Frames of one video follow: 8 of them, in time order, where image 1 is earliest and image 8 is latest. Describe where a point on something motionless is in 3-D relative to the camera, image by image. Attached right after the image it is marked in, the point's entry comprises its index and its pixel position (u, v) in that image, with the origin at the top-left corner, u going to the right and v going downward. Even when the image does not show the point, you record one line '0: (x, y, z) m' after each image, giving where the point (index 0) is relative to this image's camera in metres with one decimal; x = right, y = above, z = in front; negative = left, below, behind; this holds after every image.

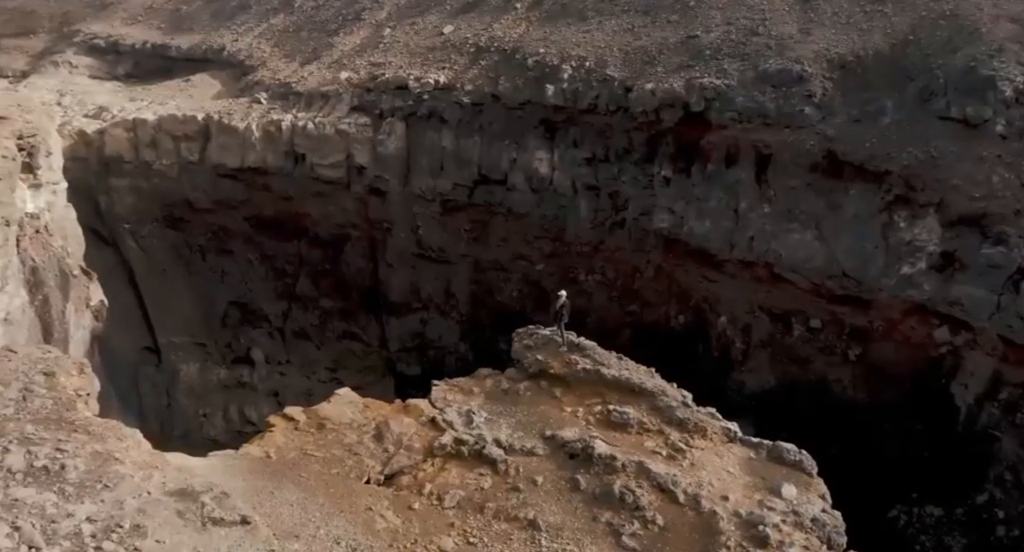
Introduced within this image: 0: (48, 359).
0: (-2.0, -0.3, +3.1) m
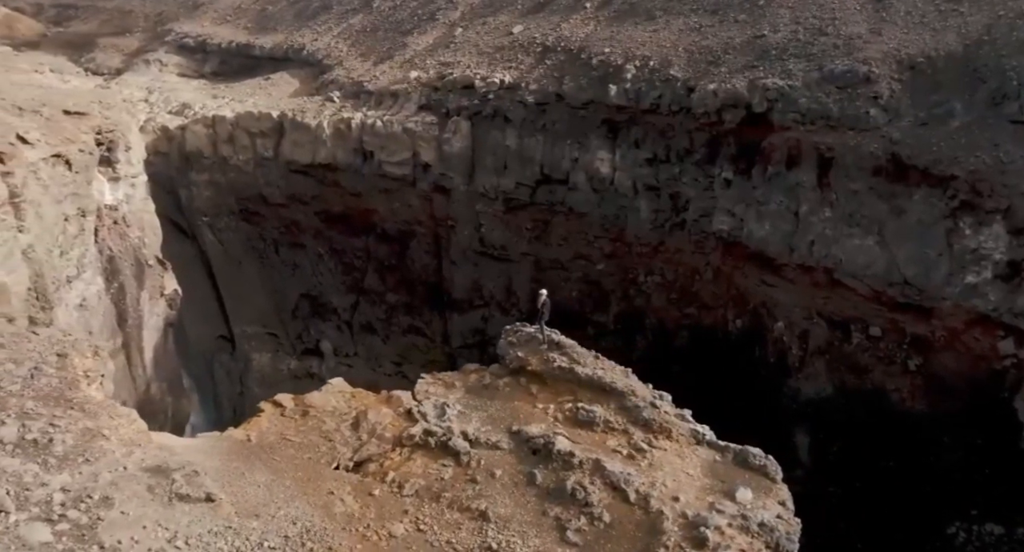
0: (-2.0, -0.3, +3.4) m
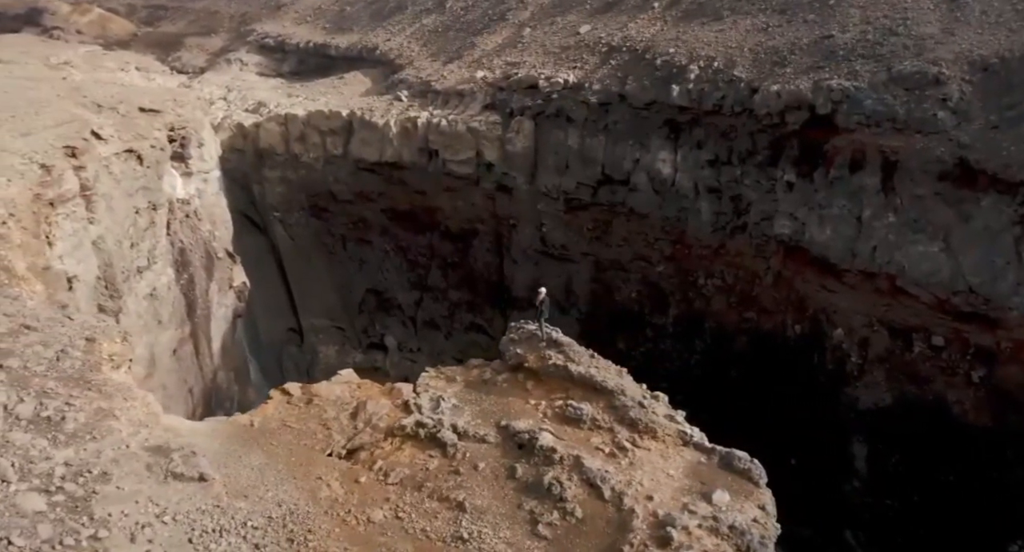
0: (-2.0, -0.2, +3.5) m
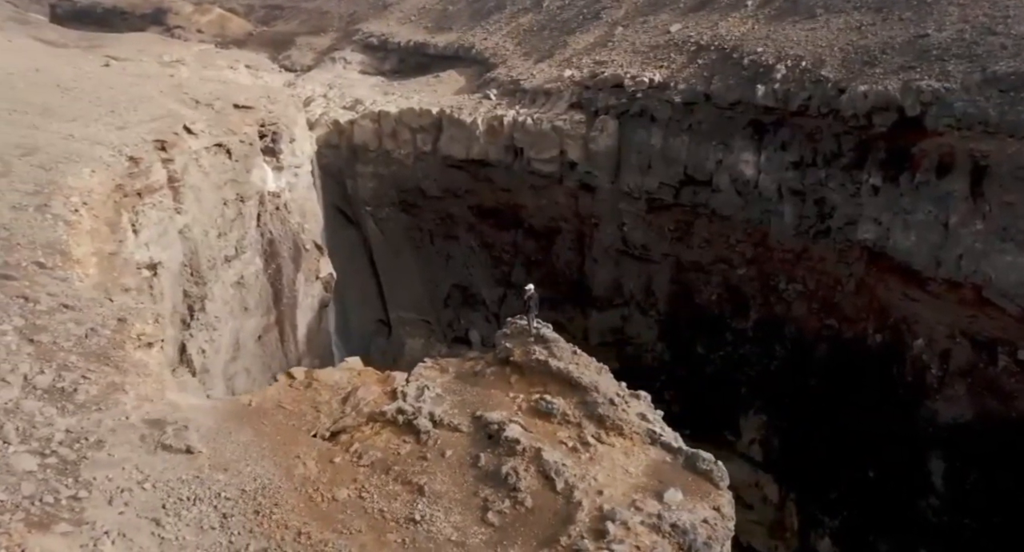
0: (-2.0, -0.2, +3.8) m
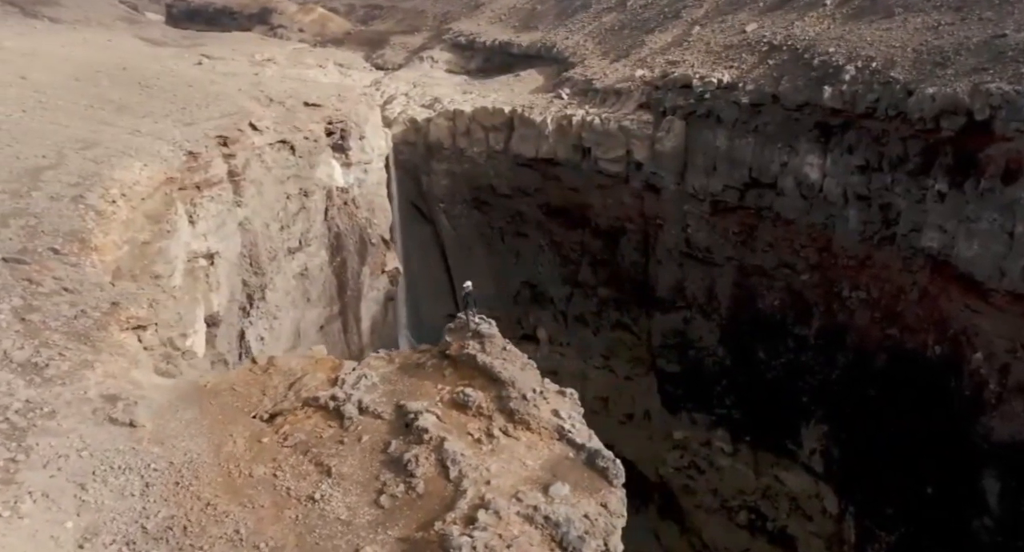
0: (-2.1, -0.1, +4.1) m
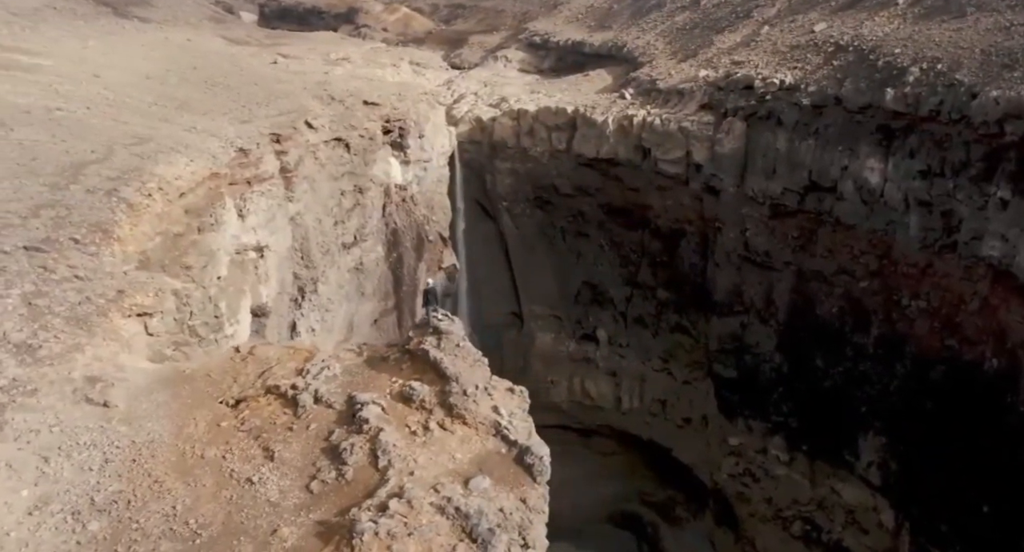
0: (-2.2, 0.0, +4.3) m
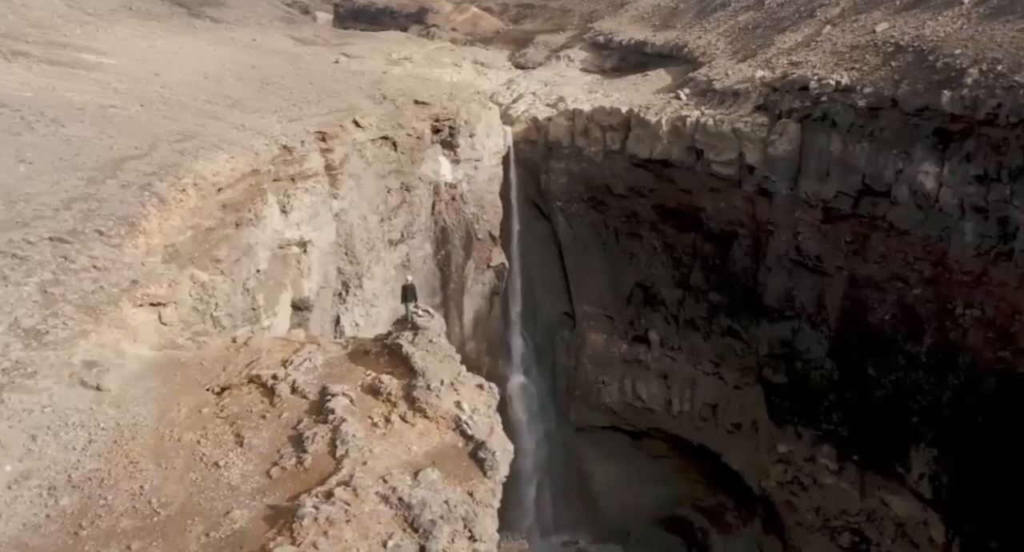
0: (-2.2, 0.0, +4.5) m
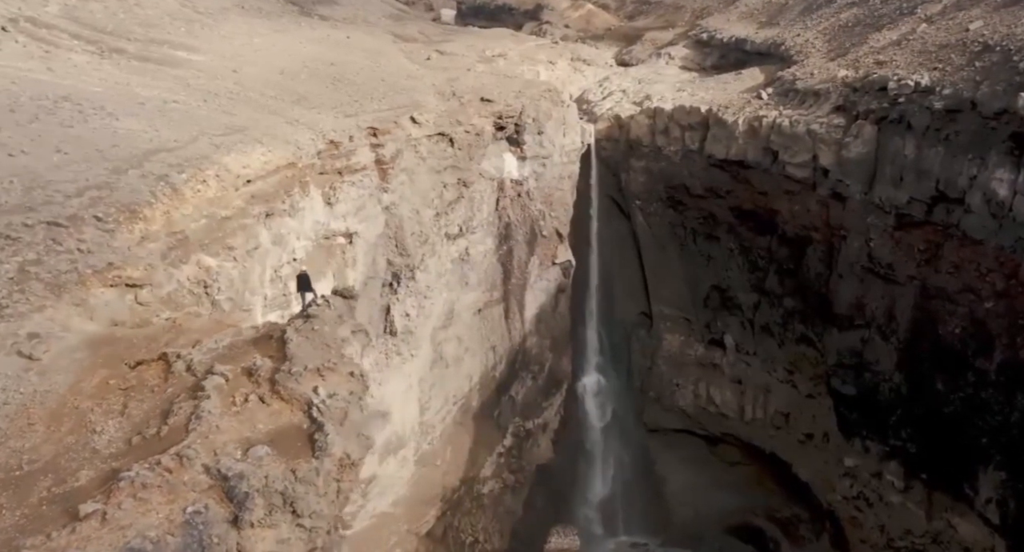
0: (-2.5, +0.1, +4.9) m
